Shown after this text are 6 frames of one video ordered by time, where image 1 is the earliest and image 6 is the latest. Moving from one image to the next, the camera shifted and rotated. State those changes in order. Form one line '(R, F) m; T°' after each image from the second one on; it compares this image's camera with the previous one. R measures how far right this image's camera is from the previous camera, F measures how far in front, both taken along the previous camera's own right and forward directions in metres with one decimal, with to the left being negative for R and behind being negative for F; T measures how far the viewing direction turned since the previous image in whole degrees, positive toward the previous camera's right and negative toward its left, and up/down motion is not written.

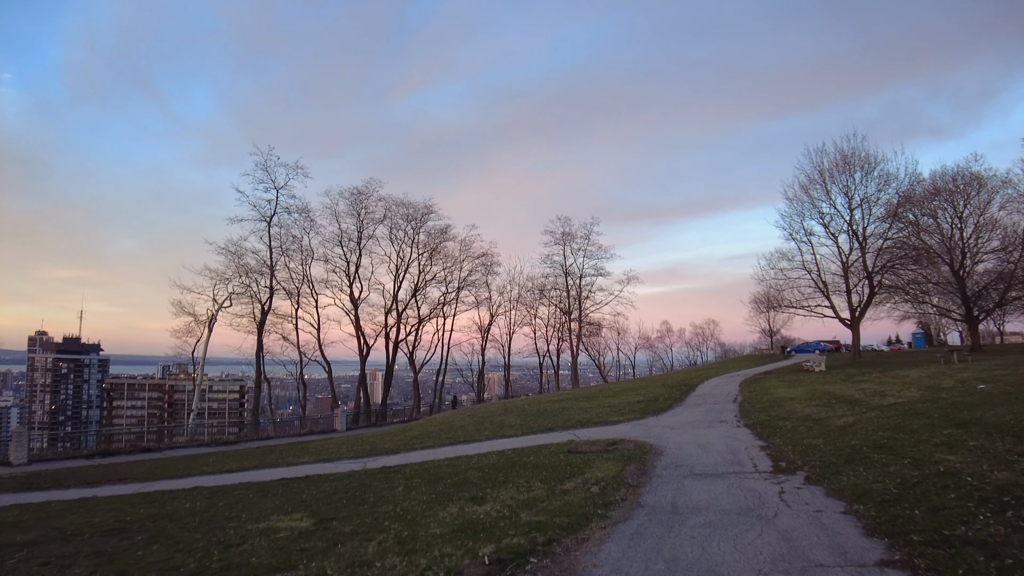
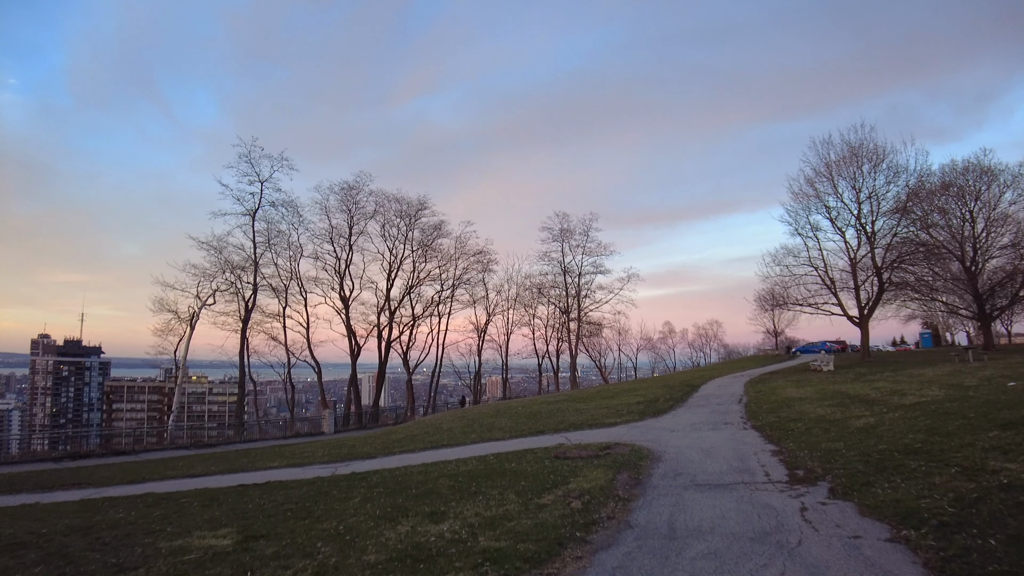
(+0.5, +1.5) m; 0°
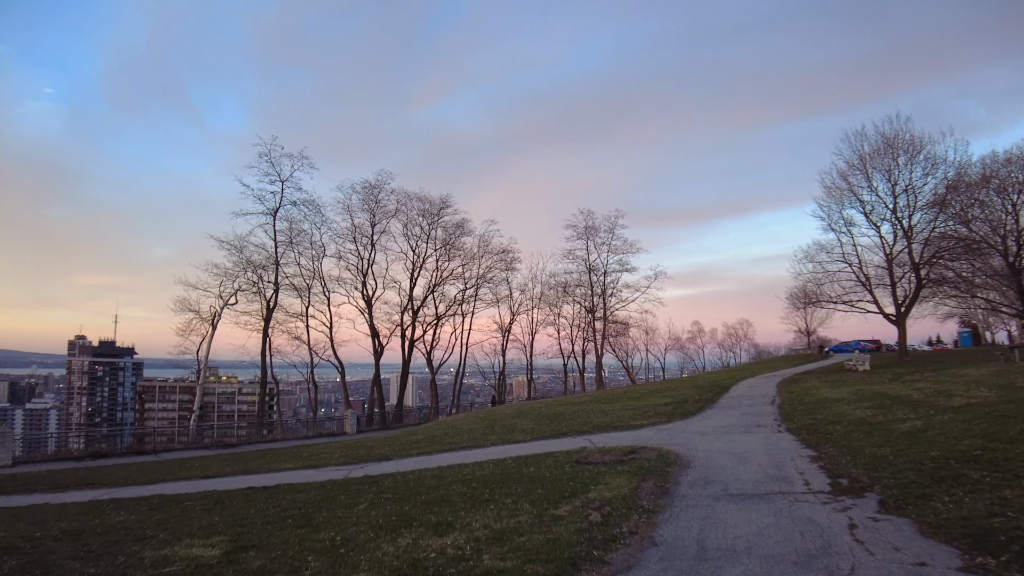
(+0.2, +0.6) m; -2°
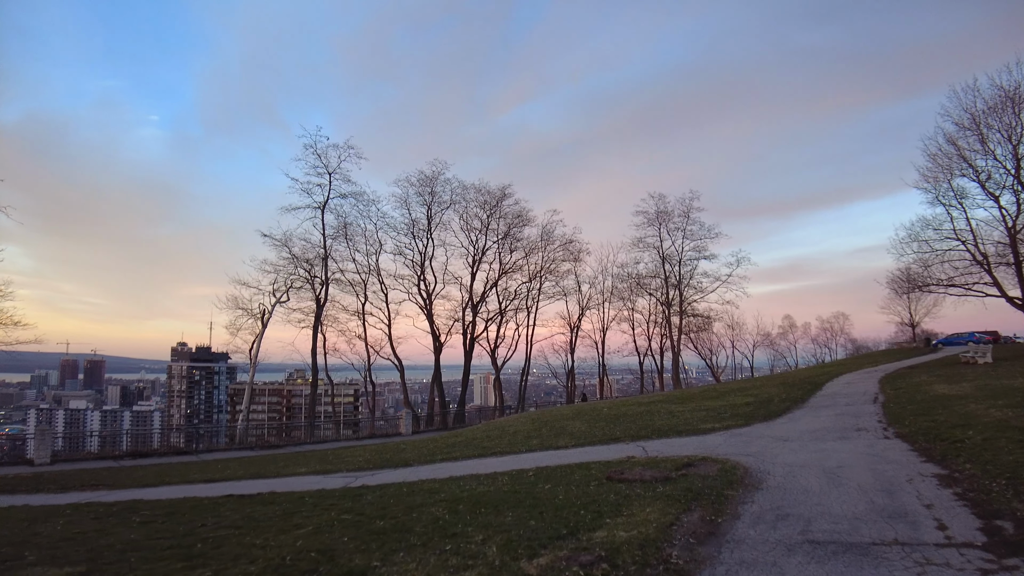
(+1.2, +2.6) m; -8°
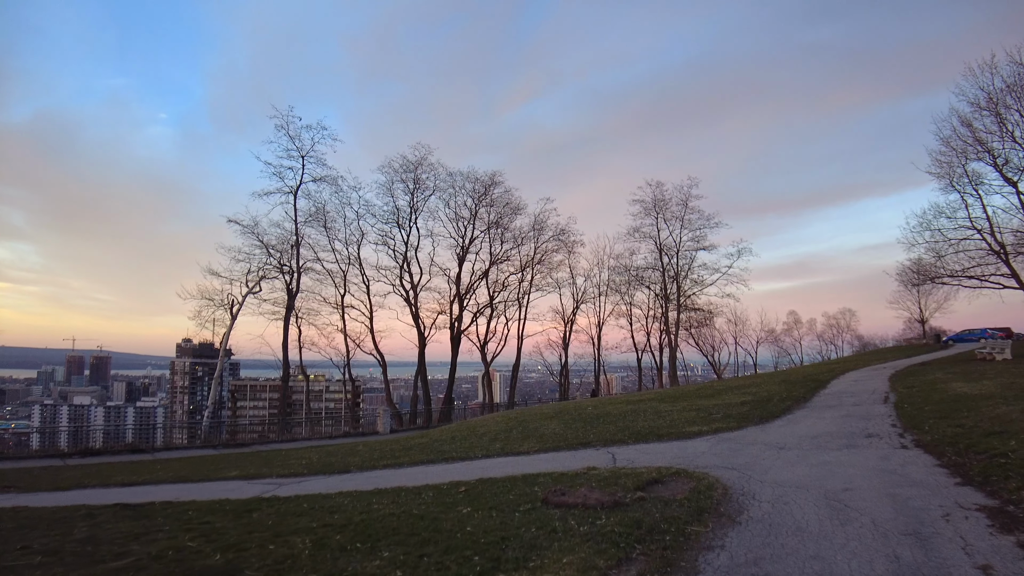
(+1.3, +2.2) m; -1°
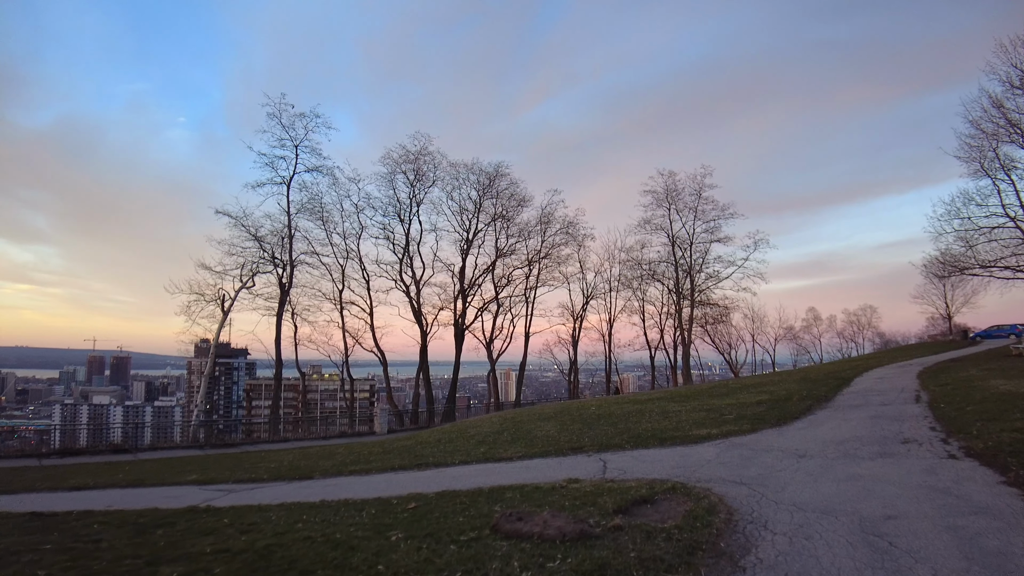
(+0.8, +1.6) m; -2°
